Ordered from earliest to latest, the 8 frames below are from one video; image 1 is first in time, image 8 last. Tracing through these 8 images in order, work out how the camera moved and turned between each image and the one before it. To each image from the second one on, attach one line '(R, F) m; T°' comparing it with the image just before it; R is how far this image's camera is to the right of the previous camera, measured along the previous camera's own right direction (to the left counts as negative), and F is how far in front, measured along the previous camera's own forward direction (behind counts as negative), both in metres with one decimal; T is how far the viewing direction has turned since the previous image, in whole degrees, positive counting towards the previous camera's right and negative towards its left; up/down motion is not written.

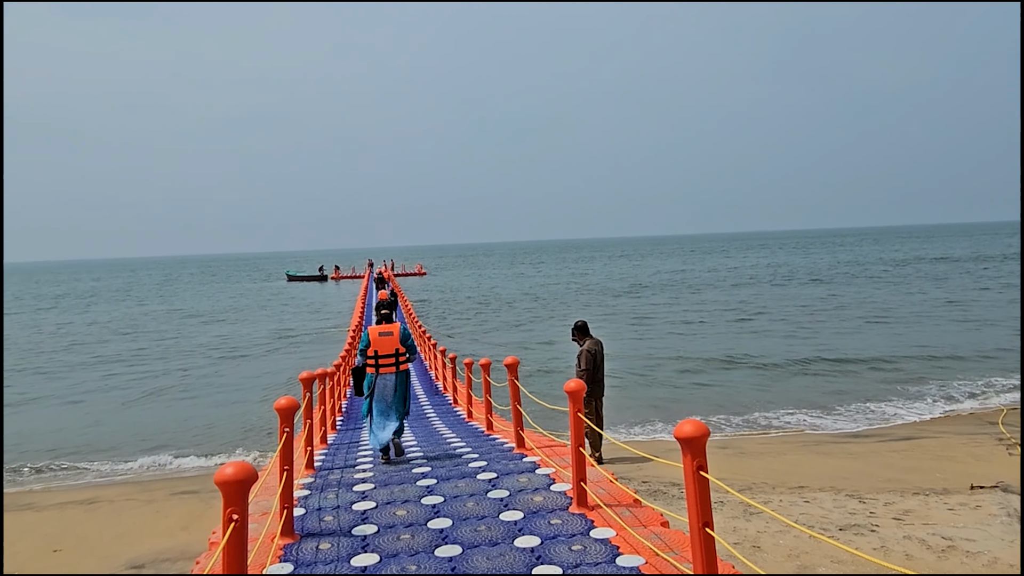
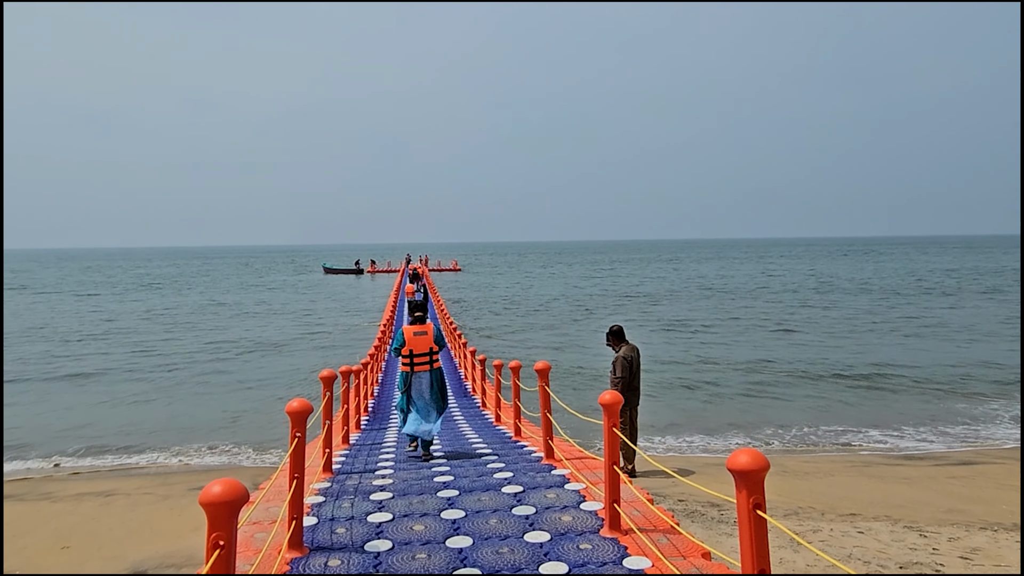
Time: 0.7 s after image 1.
(0.0, +0.4) m; -3°
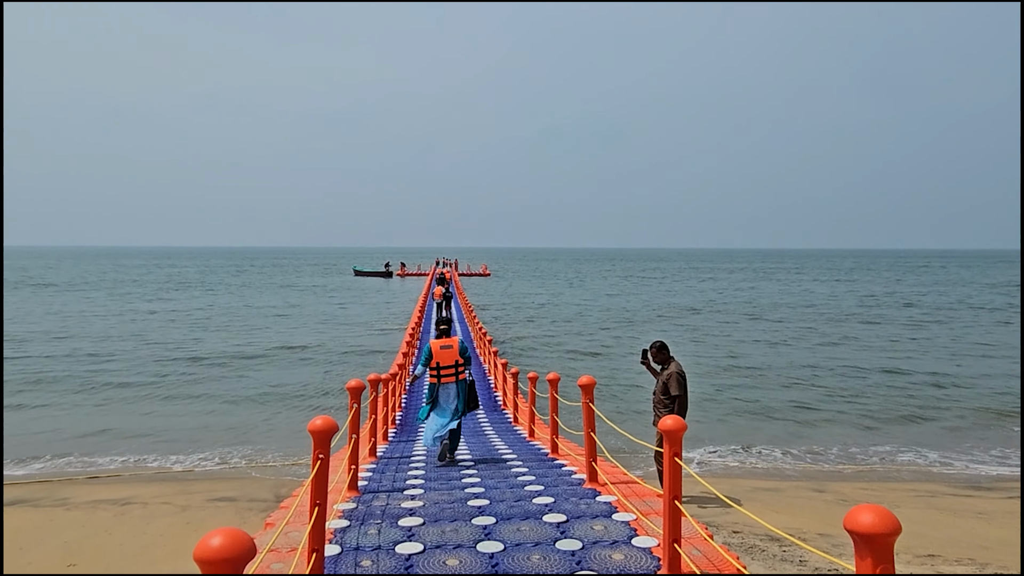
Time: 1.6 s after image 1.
(-0.1, +0.5) m; -2°
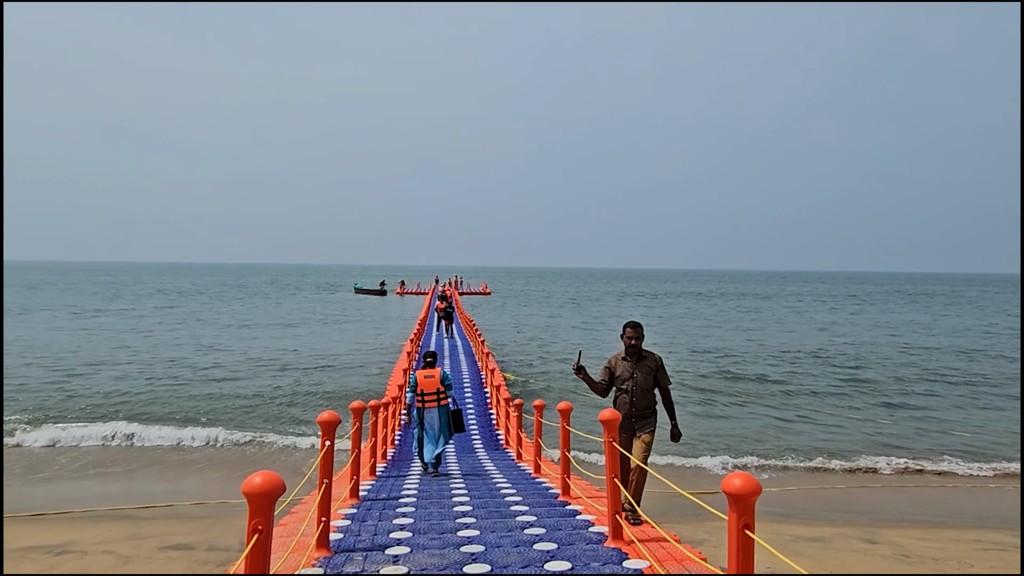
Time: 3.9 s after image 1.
(-0.1, +1.0) m; 0°
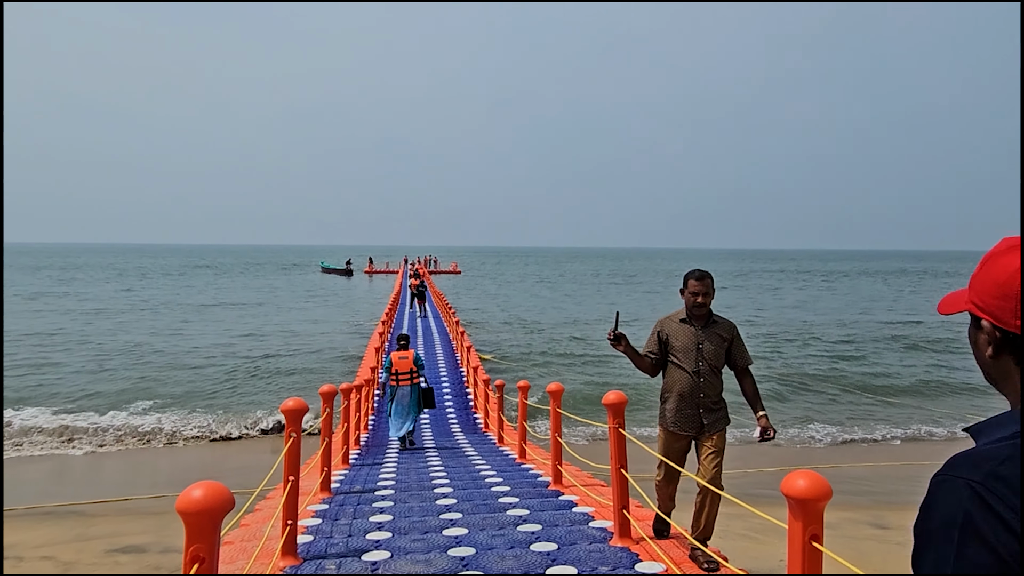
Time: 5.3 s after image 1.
(-0.1, +0.6) m; +2°
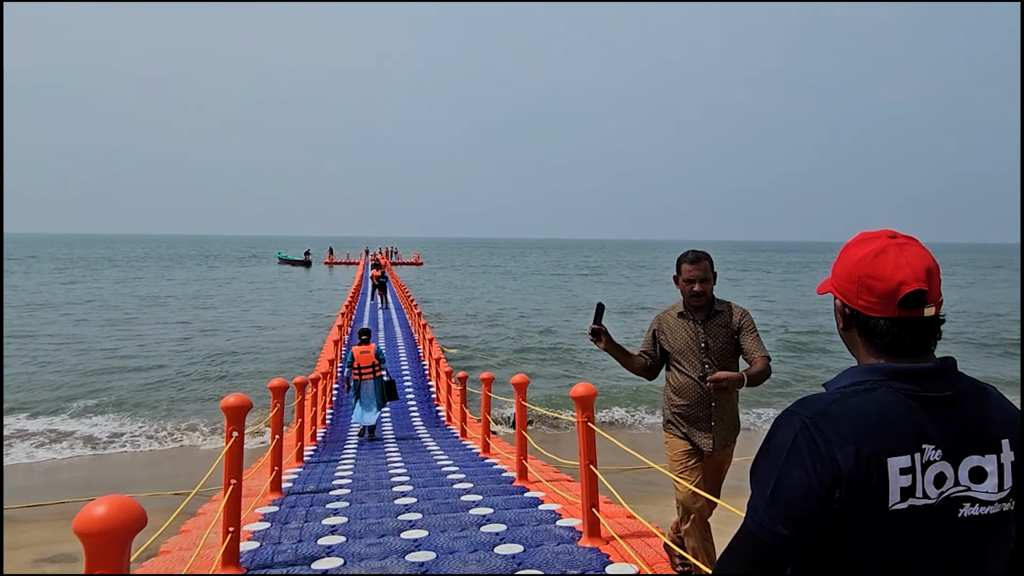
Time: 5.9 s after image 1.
(0.0, +0.3) m; +3°
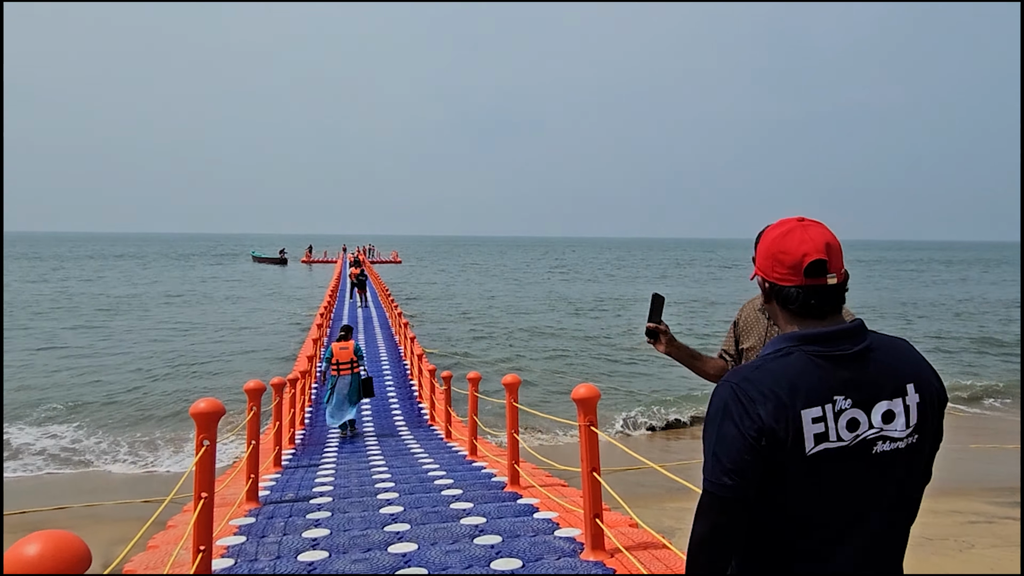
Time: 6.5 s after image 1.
(-0.1, +0.3) m; +2°
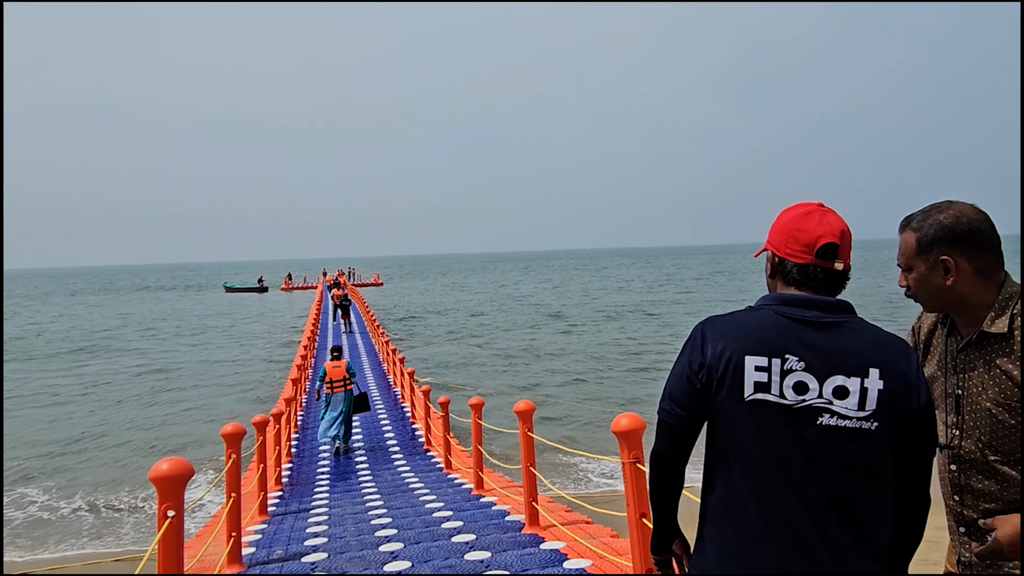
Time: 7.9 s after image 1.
(-0.2, +0.6) m; +2°
